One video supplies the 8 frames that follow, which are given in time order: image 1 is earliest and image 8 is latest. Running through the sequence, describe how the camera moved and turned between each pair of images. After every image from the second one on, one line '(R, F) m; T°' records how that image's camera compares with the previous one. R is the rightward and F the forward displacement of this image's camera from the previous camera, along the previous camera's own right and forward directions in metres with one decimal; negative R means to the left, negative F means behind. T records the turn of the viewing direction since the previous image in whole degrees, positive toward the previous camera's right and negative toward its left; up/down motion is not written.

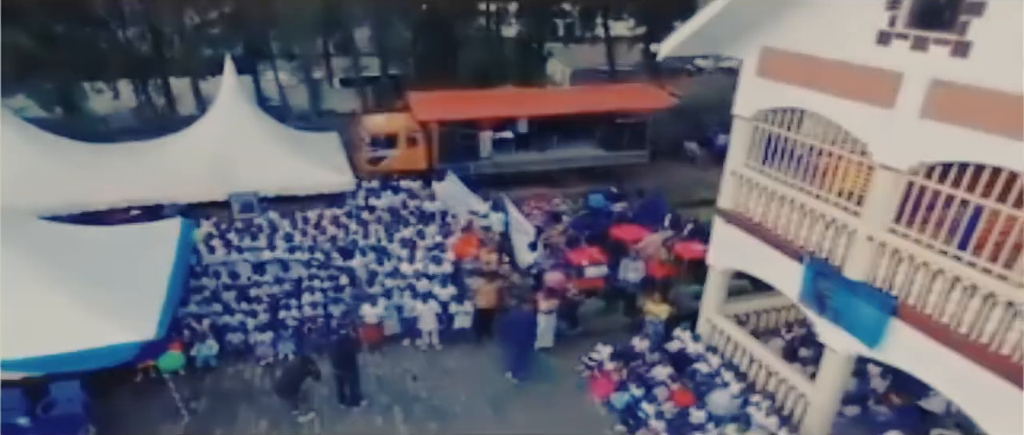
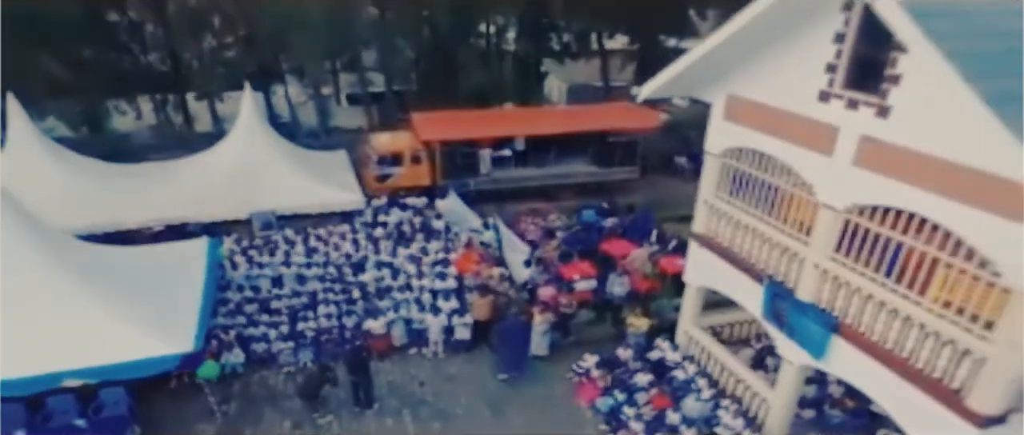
(0.0, -0.7) m; 0°
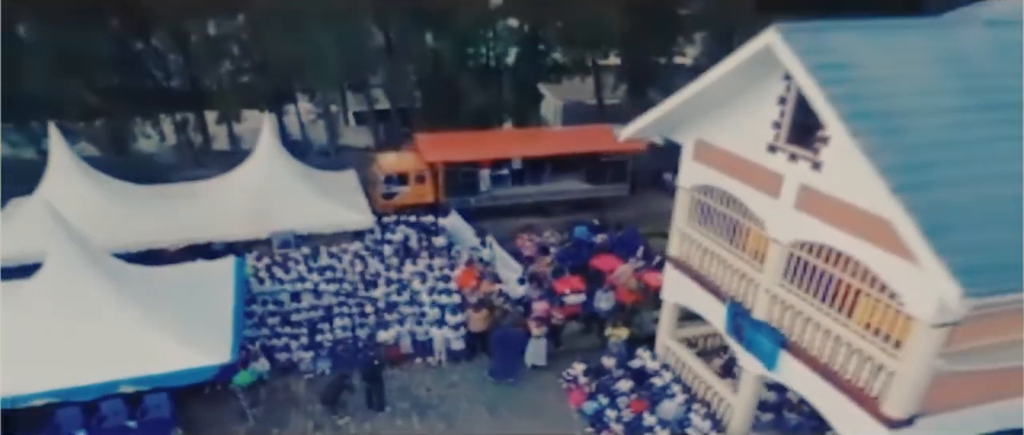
(0.0, -0.8) m; 0°
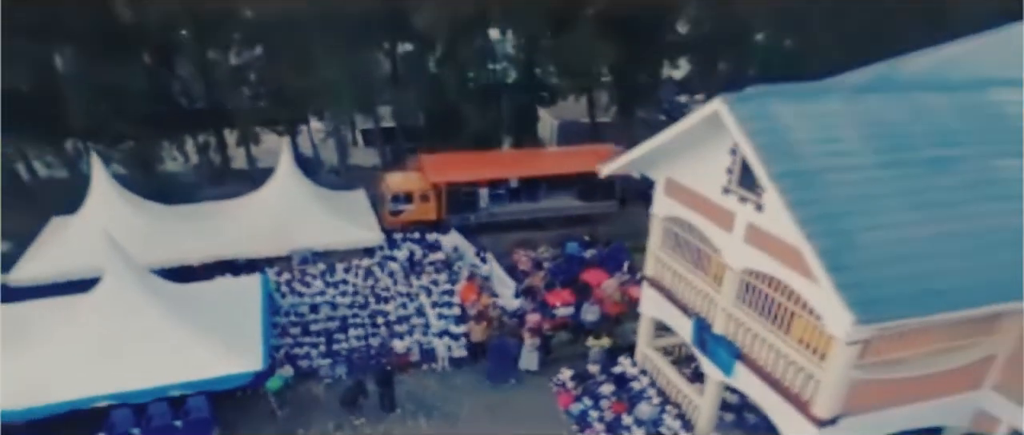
(0.0, -1.0) m; 0°
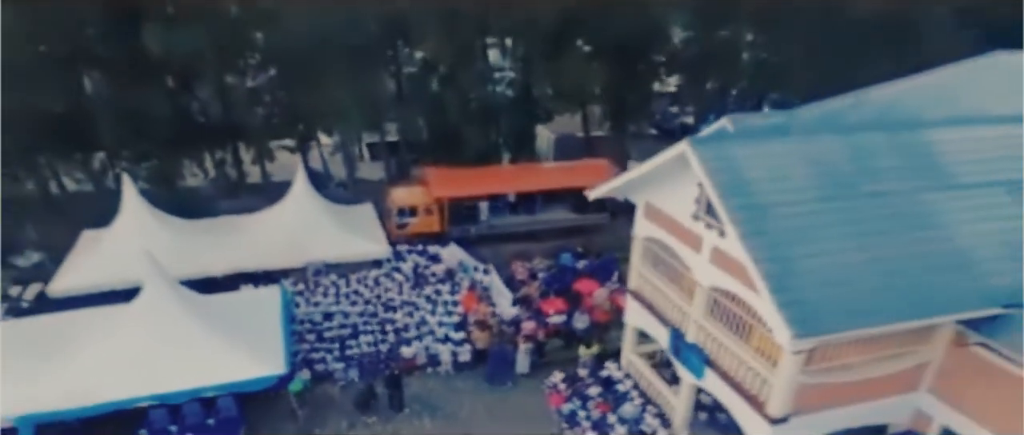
(0.0, -0.9) m; 0°
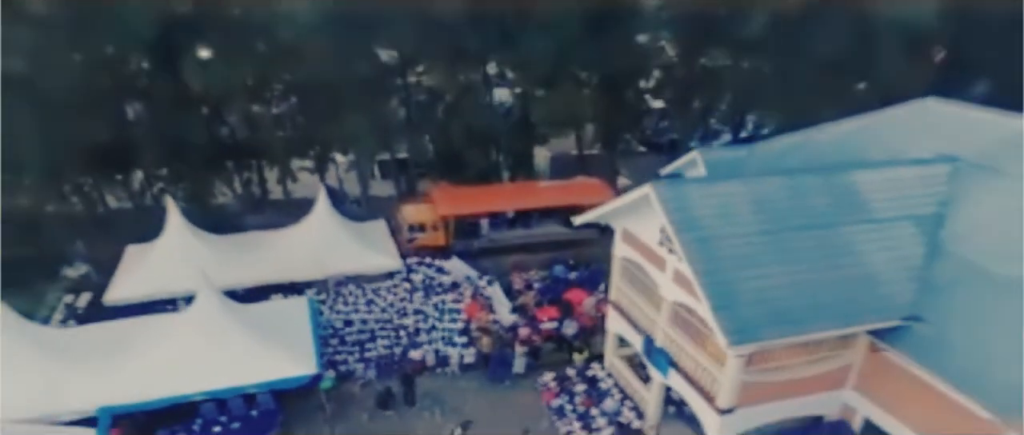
(0.0, -1.5) m; 0°
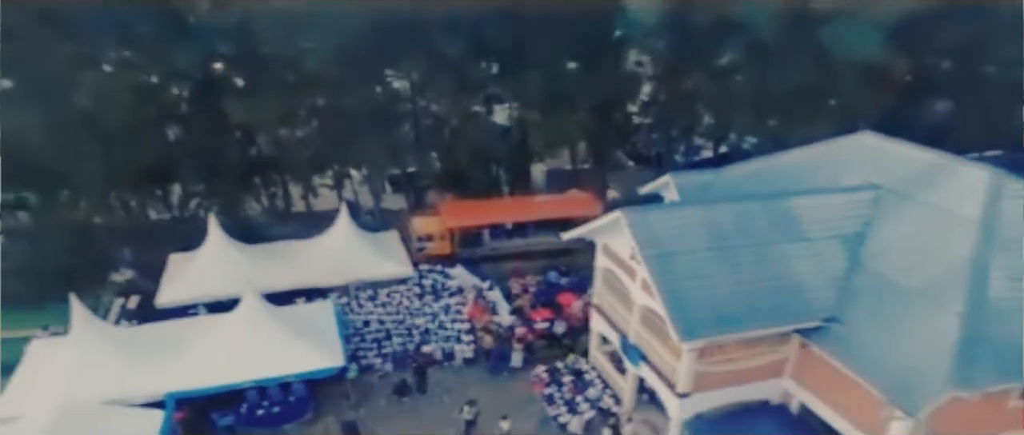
(0.0, -1.8) m; 0°
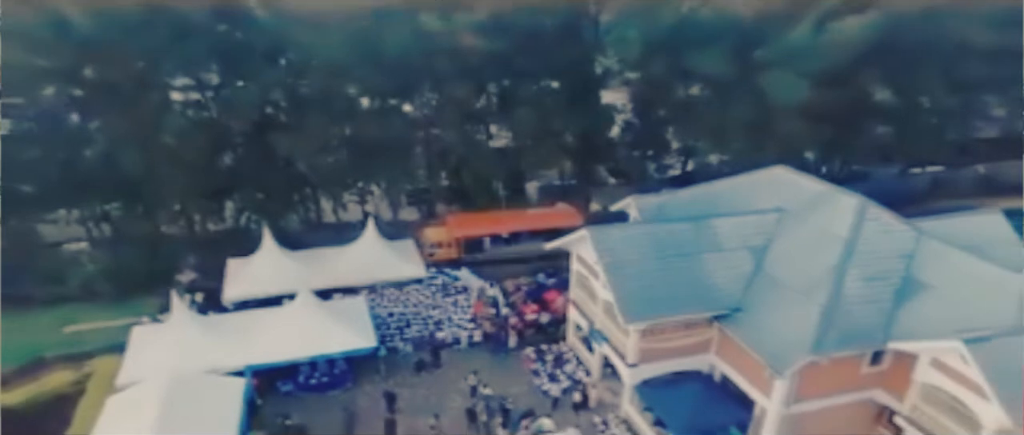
(+0.1, -3.5) m; 0°
